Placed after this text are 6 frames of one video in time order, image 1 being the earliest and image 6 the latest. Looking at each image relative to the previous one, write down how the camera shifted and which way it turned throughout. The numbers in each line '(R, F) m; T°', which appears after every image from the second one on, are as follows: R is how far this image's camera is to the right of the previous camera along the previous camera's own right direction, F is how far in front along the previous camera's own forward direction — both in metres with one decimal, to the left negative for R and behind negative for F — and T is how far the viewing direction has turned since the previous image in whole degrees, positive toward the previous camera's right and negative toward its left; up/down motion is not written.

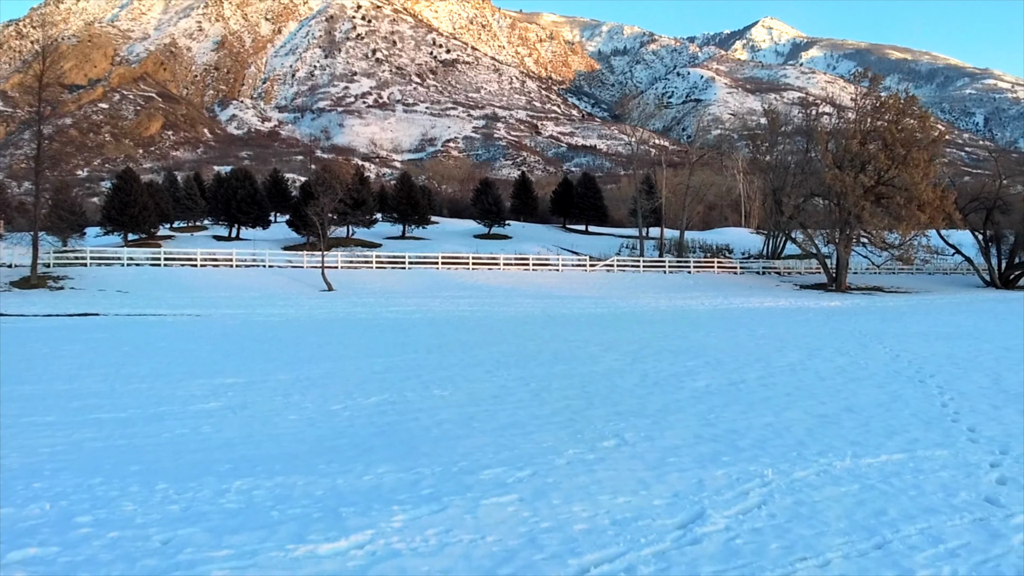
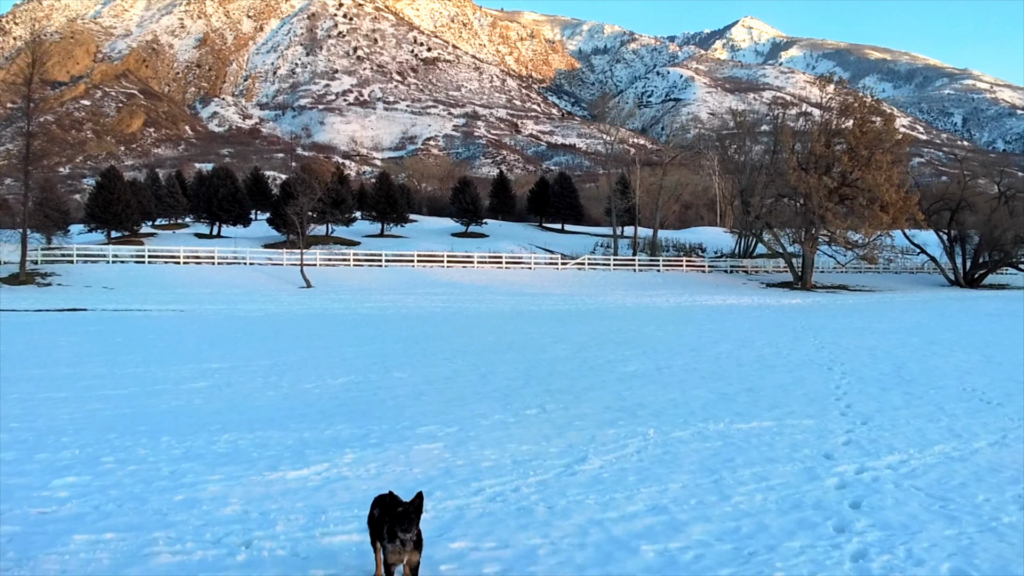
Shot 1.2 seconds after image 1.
(+0.4, -1.3) m; +1°
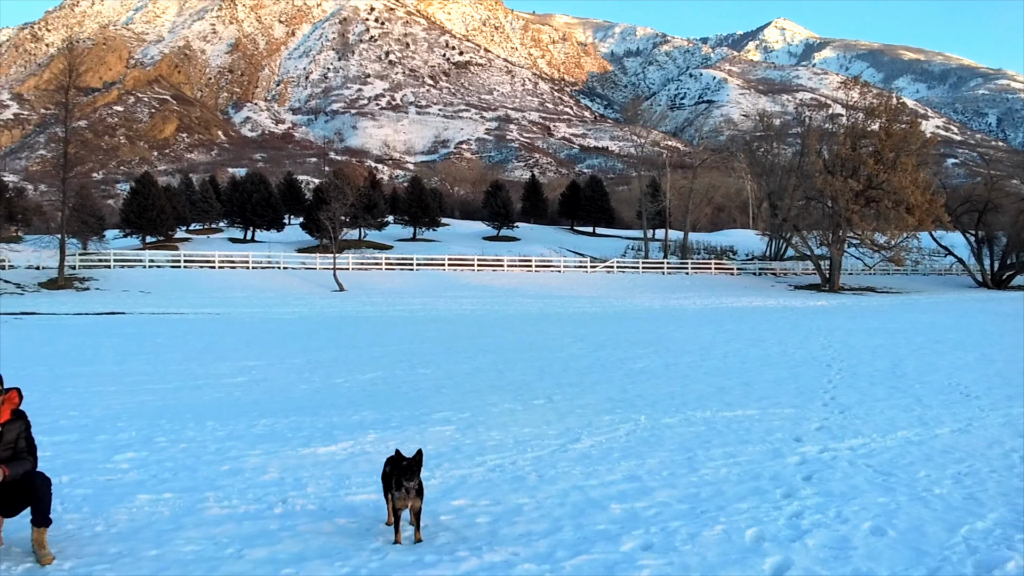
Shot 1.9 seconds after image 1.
(+0.3, -0.8) m; -3°
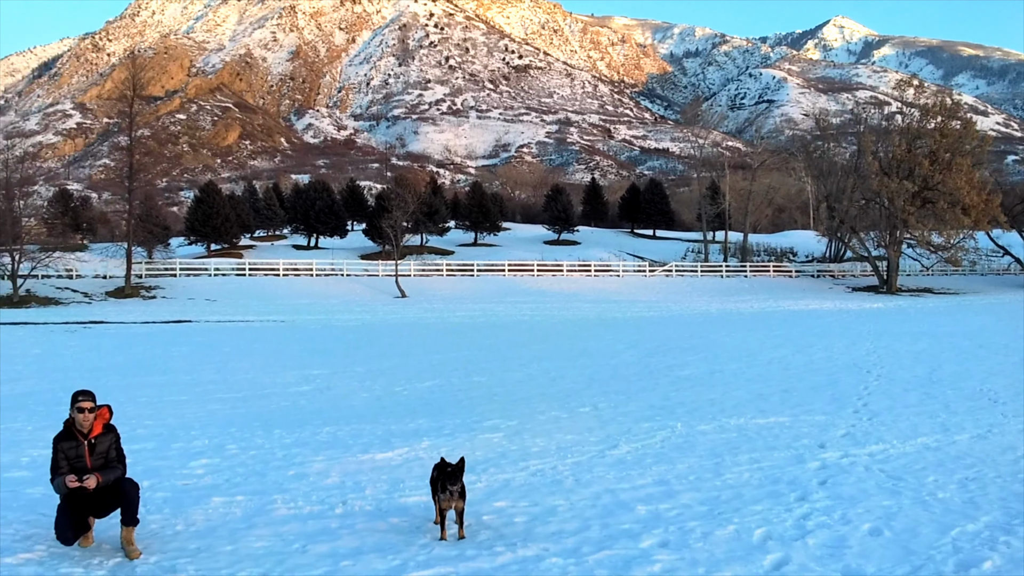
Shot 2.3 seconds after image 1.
(+0.2, -0.5) m; -4°
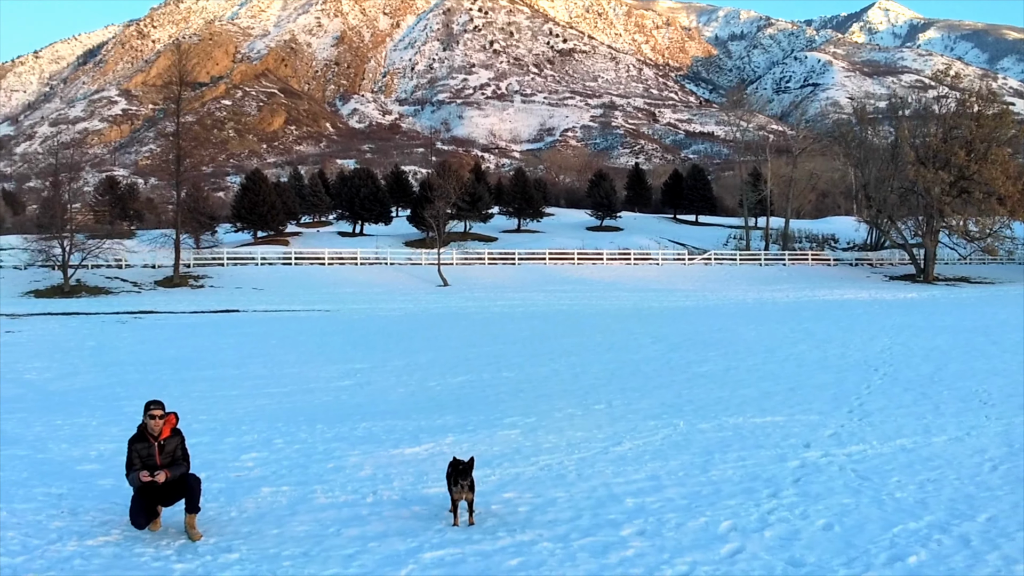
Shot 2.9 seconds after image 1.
(+0.3, -0.8) m; -3°
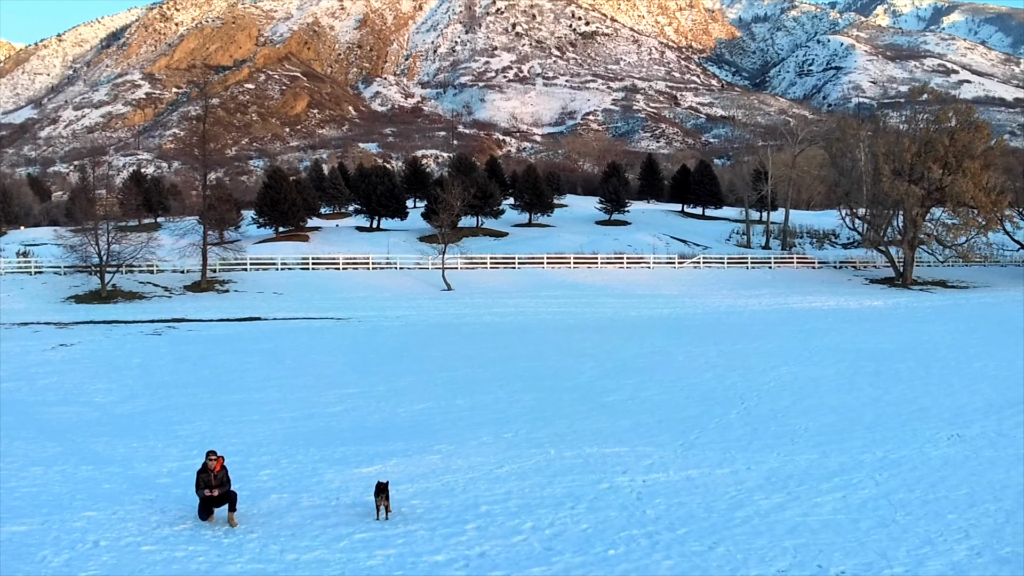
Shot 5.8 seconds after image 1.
(+1.6, -3.9) m; -2°
